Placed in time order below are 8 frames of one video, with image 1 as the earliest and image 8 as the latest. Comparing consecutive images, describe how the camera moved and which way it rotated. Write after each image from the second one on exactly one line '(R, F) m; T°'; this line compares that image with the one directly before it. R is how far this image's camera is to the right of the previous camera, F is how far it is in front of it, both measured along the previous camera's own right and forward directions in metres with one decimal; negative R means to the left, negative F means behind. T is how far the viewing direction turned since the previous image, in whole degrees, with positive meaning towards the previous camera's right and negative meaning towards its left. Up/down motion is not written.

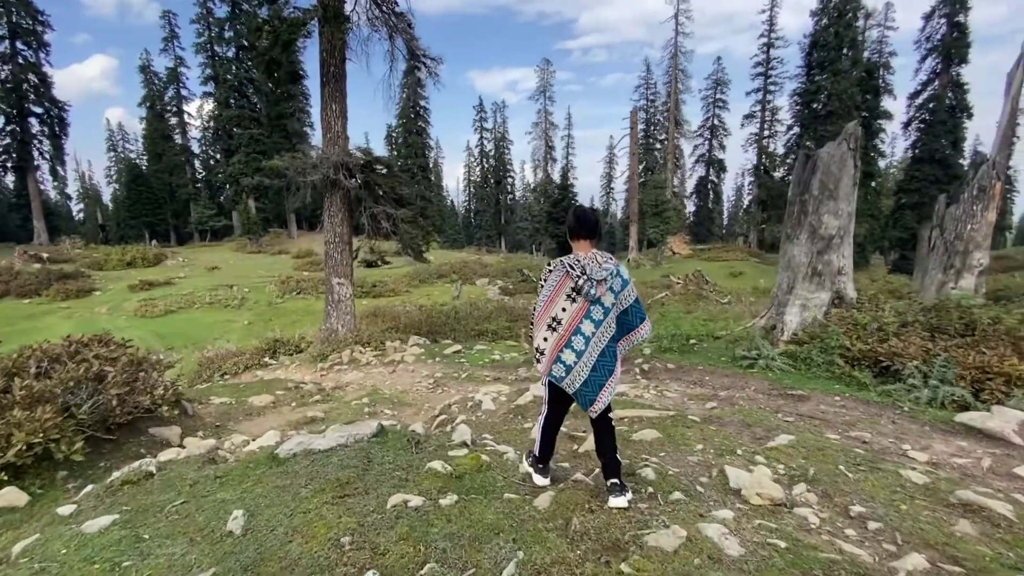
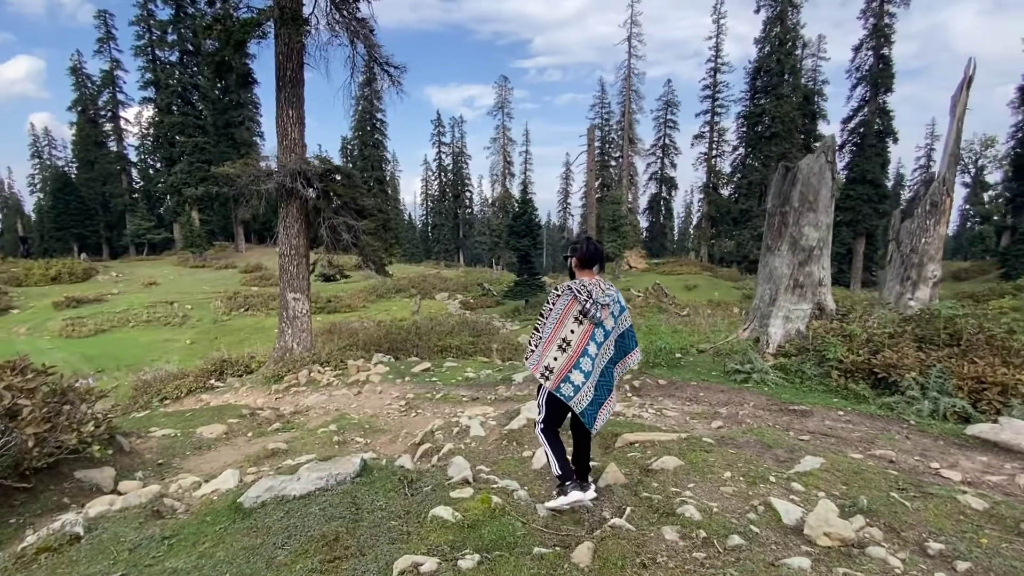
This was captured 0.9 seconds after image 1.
(-0.3, +0.4) m; +5°
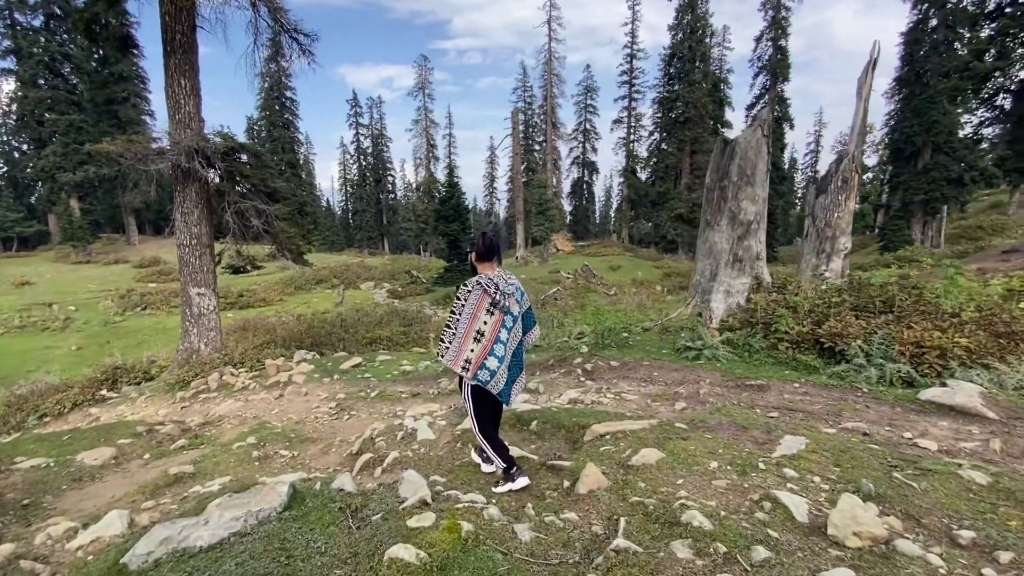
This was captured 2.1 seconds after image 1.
(-0.2, +0.5) m; +8°
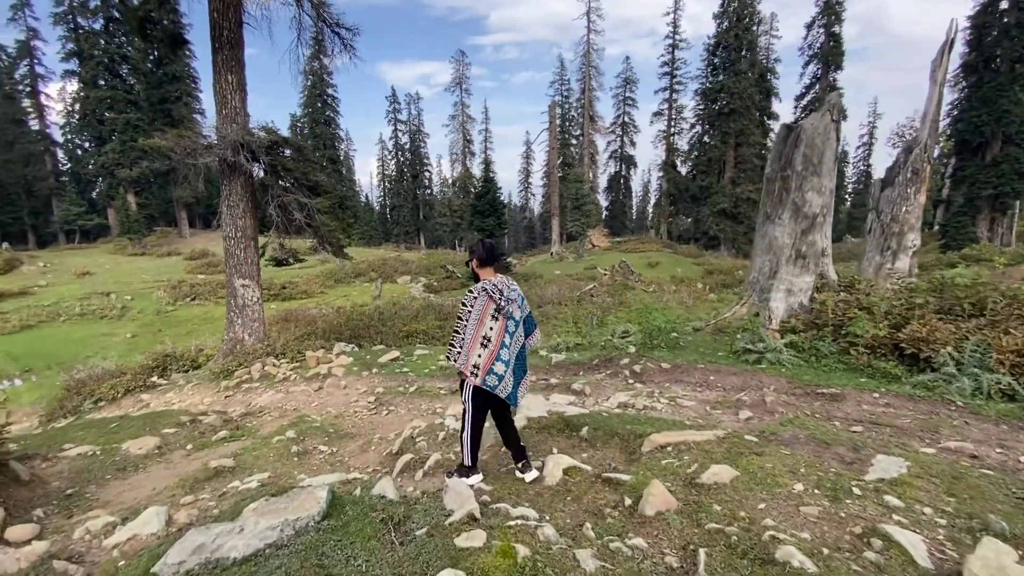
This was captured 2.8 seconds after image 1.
(-0.1, +0.2) m; -4°
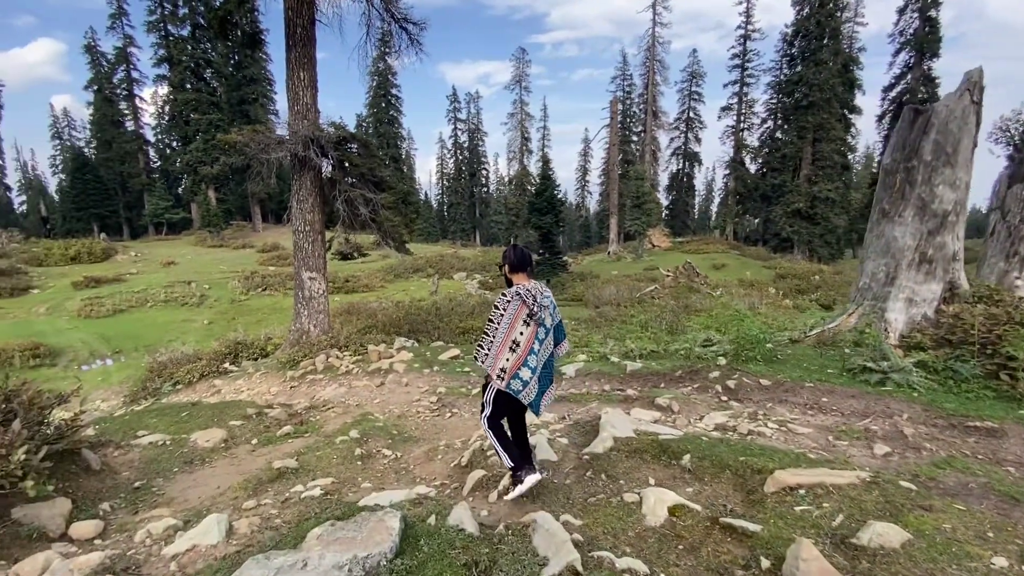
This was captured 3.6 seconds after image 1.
(-0.2, +0.4) m; -6°
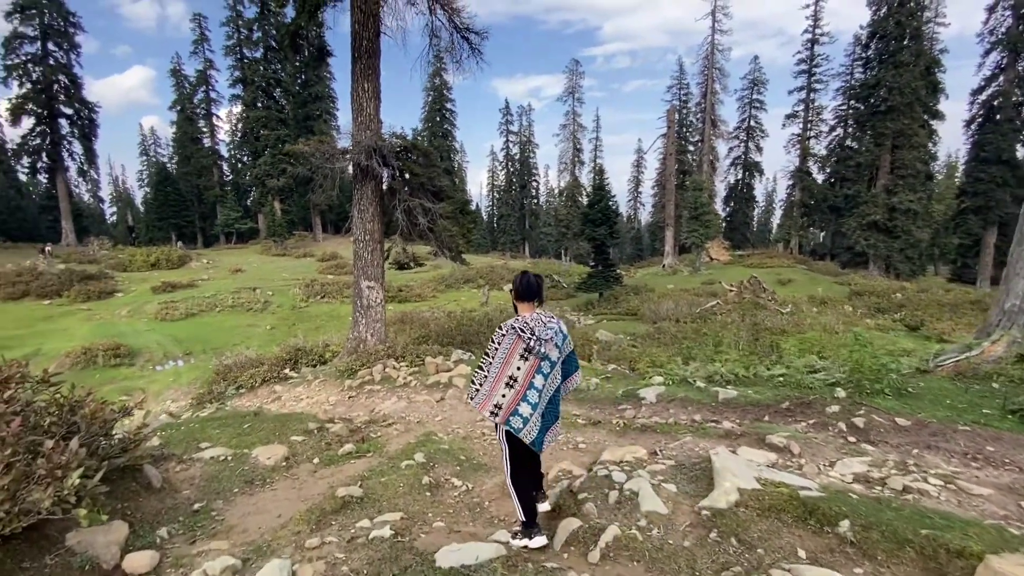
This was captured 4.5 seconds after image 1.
(-0.3, +0.4) m; -6°
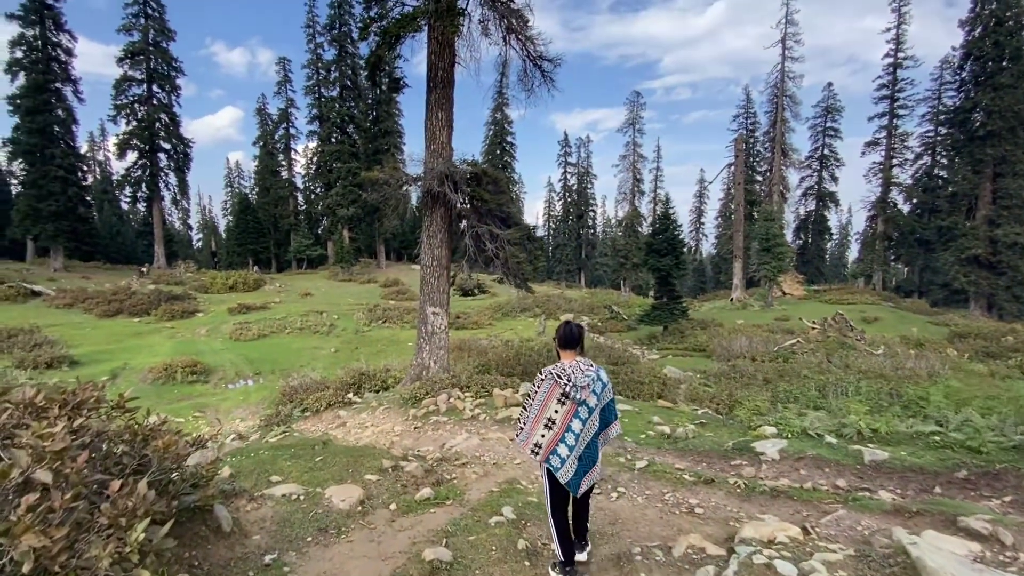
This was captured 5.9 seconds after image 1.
(-0.4, +0.5) m; -6°
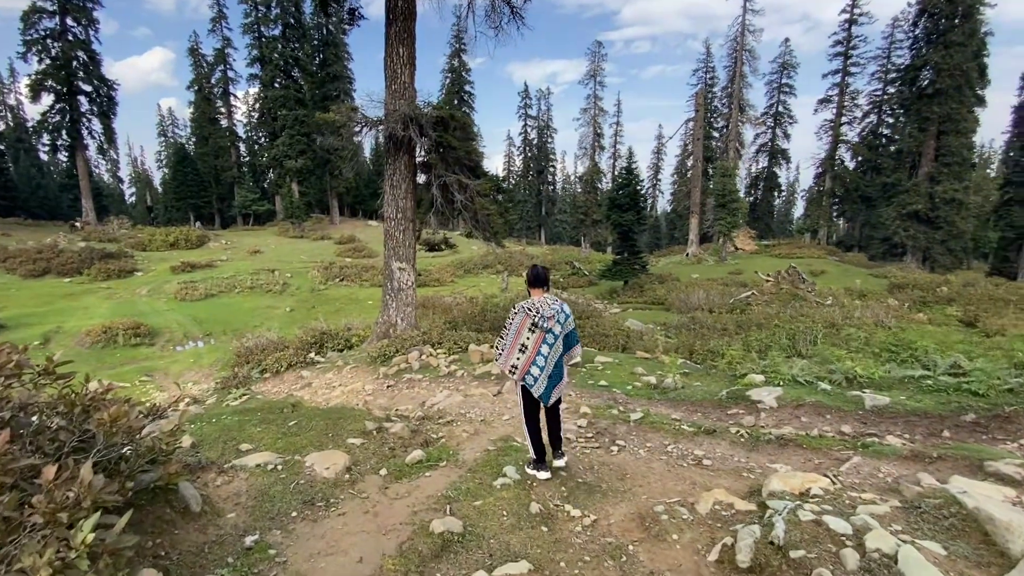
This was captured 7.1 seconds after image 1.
(-0.3, +0.4) m; +5°
